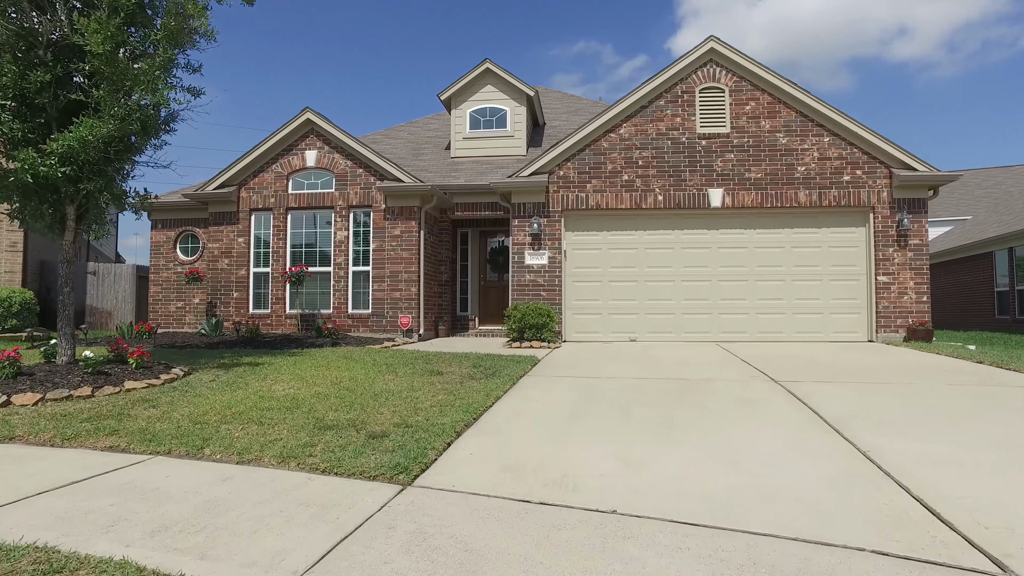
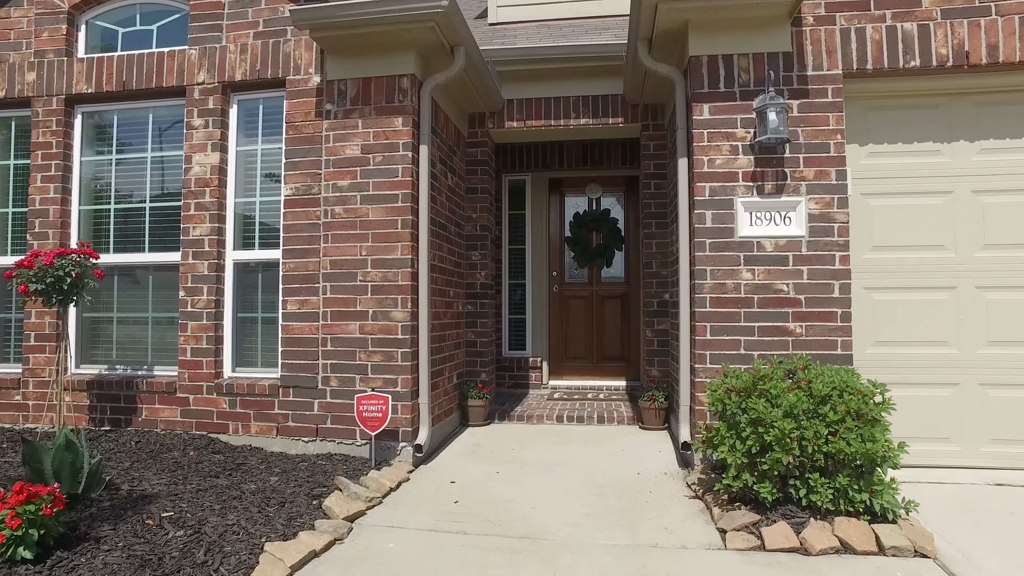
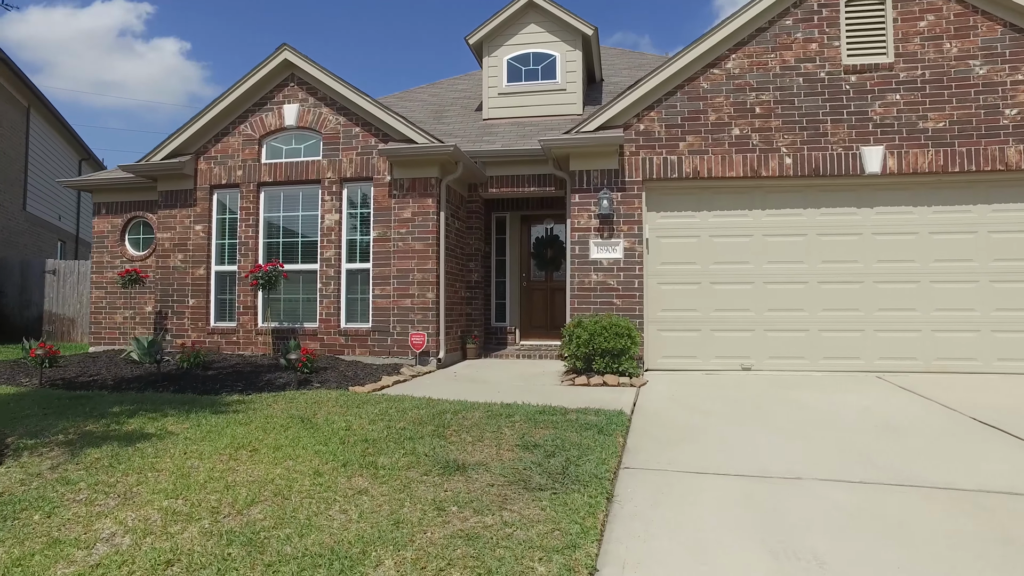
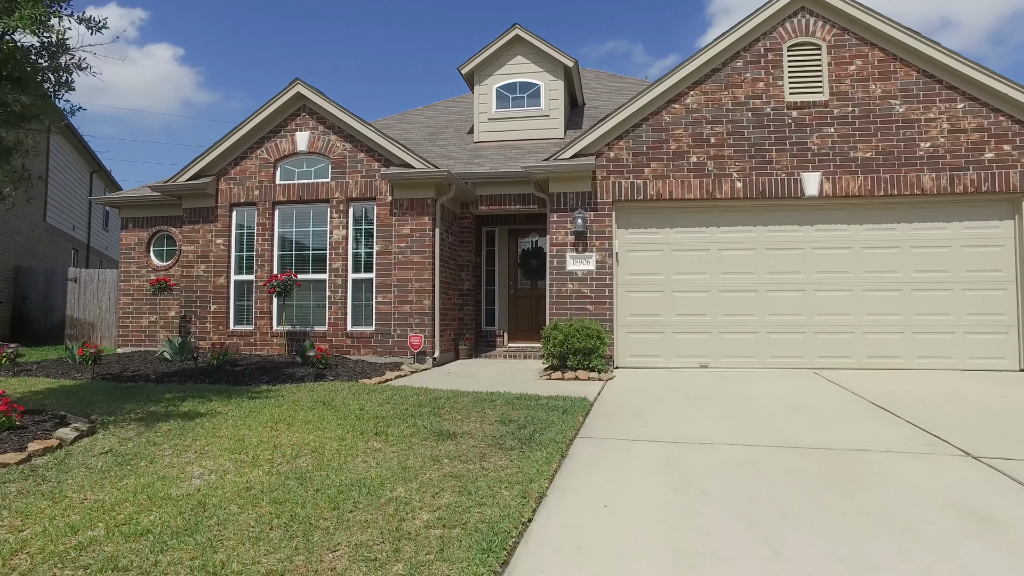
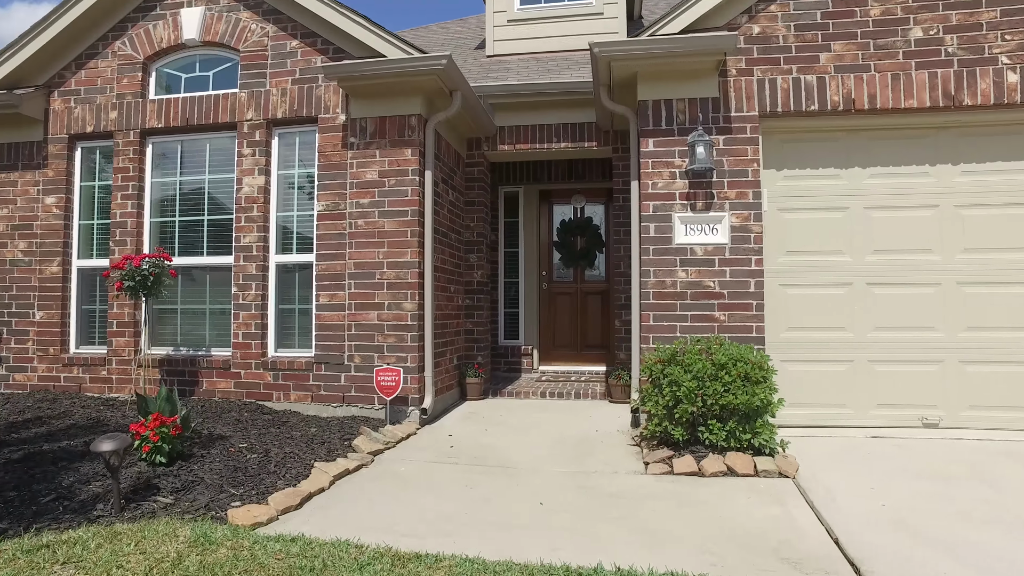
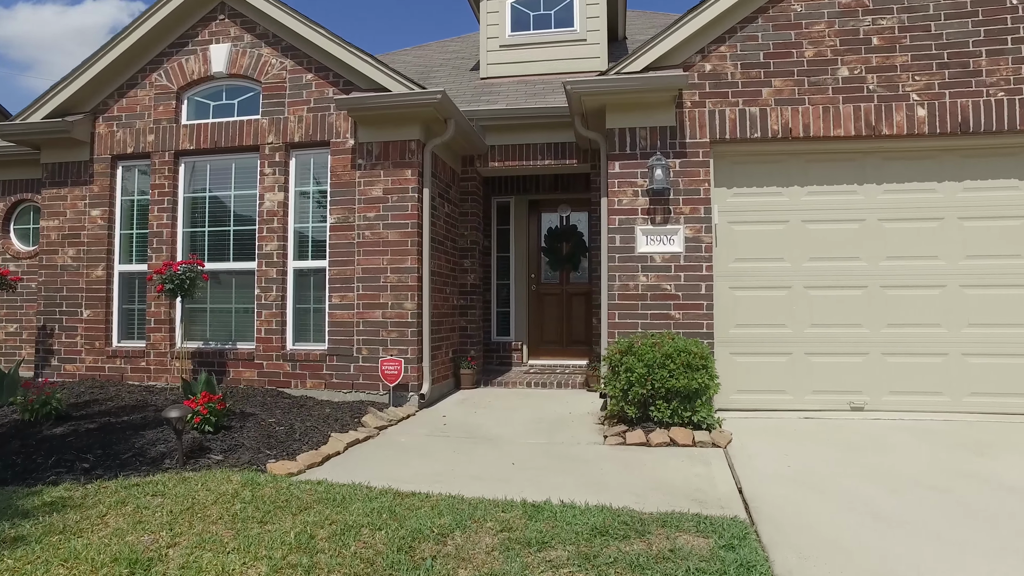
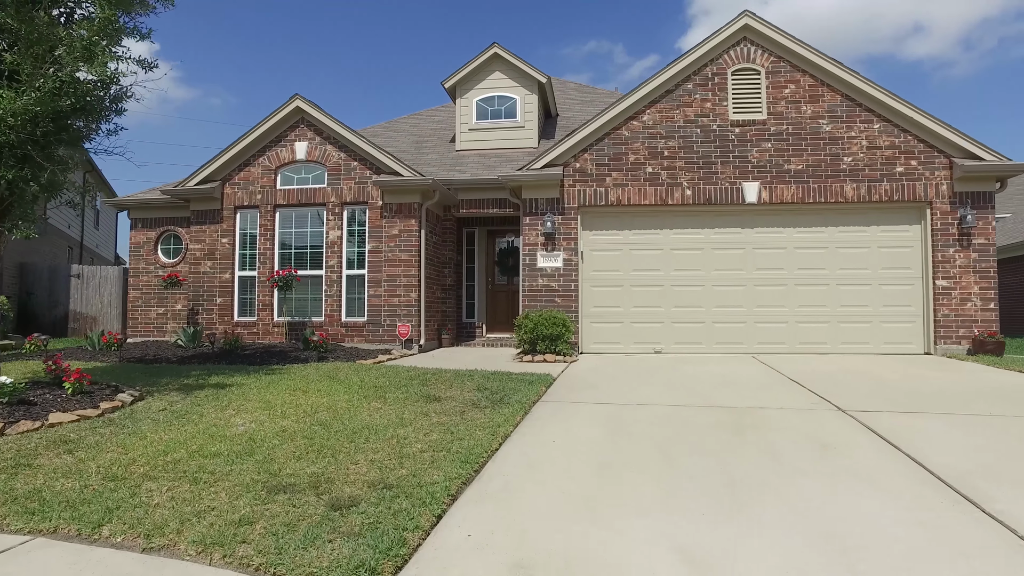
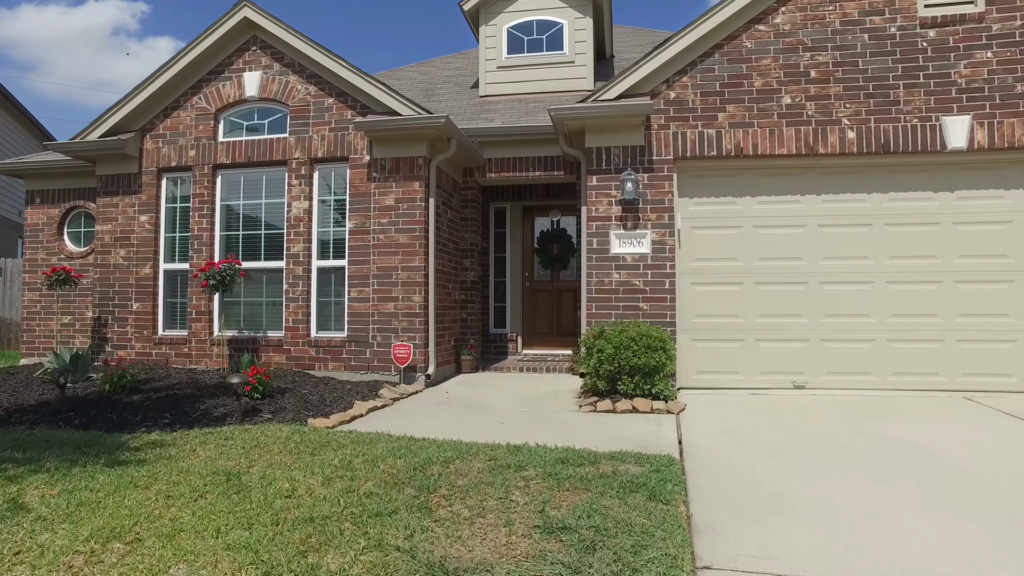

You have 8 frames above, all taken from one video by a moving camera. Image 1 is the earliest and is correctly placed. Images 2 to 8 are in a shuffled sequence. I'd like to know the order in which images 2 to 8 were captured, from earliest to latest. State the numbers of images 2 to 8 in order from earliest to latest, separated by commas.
7, 4, 3, 8, 6, 5, 2
